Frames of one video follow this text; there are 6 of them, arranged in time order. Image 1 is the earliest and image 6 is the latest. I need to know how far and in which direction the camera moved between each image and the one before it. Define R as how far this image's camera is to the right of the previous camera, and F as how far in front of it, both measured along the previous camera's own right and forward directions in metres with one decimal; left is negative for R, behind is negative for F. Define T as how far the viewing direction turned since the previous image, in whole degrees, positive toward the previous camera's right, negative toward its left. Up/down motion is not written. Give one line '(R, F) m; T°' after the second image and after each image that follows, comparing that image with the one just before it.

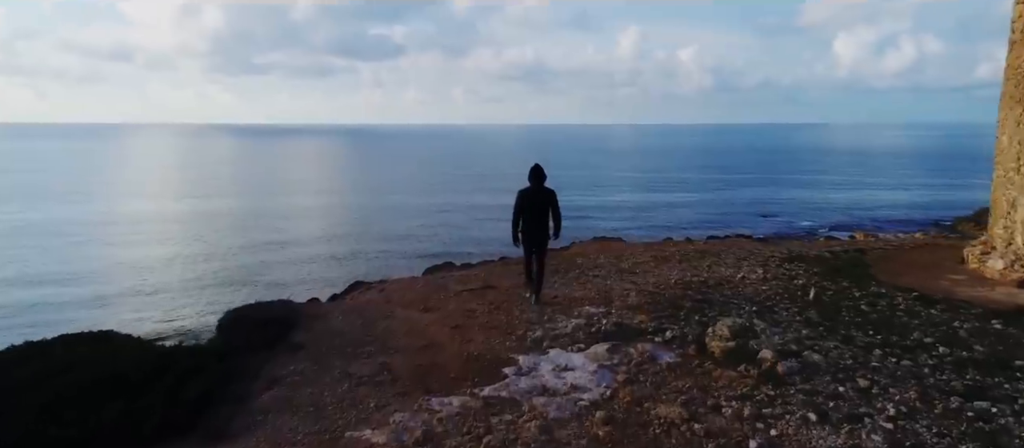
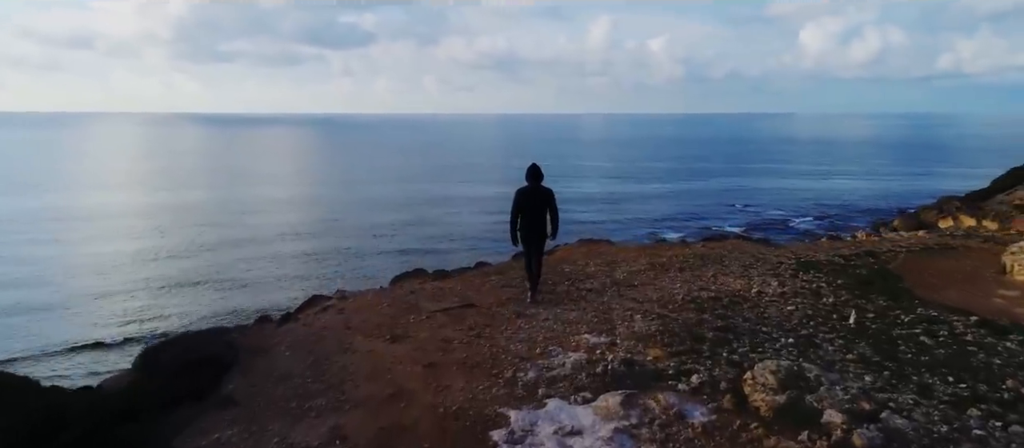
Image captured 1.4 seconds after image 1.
(-0.1, +1.4) m; +2°
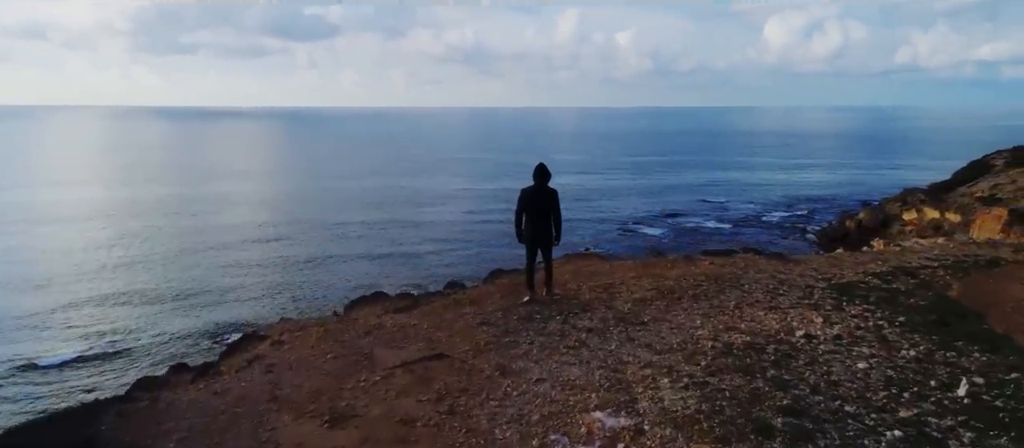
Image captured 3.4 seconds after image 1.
(-0.1, +2.0) m; +3°
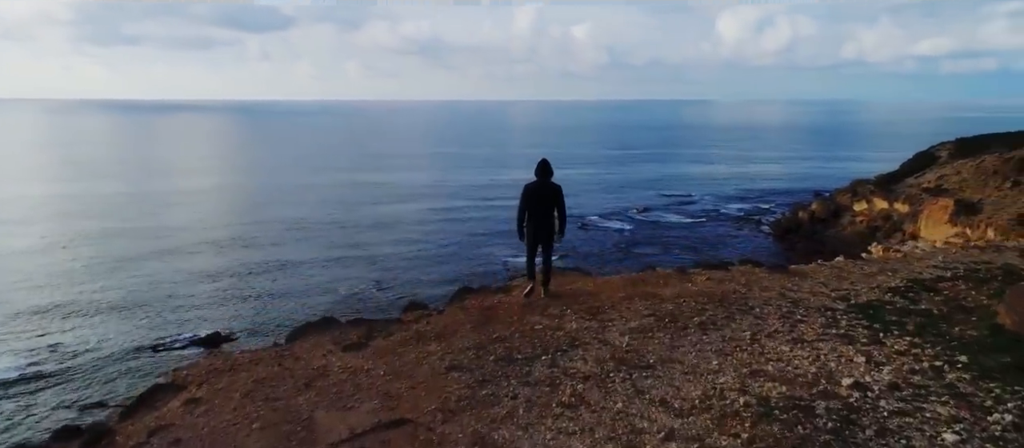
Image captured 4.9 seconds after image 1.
(-0.2, +1.5) m; +4°
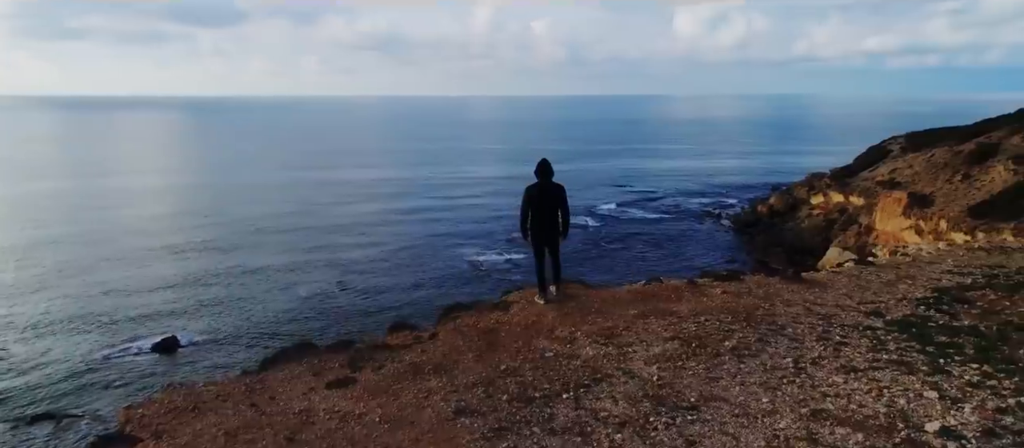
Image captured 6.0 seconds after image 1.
(-0.5, +1.0) m; +3°
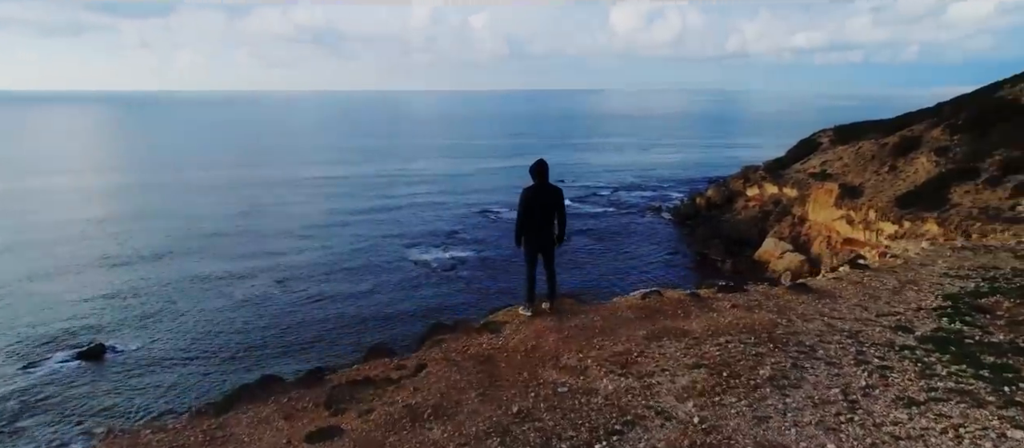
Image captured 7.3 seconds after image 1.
(-0.6, +1.0) m; +5°
